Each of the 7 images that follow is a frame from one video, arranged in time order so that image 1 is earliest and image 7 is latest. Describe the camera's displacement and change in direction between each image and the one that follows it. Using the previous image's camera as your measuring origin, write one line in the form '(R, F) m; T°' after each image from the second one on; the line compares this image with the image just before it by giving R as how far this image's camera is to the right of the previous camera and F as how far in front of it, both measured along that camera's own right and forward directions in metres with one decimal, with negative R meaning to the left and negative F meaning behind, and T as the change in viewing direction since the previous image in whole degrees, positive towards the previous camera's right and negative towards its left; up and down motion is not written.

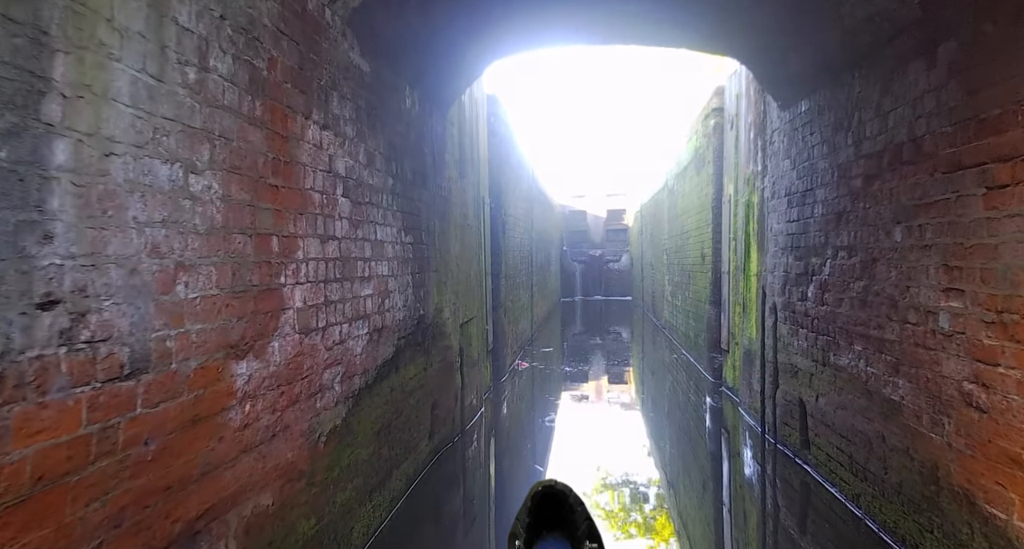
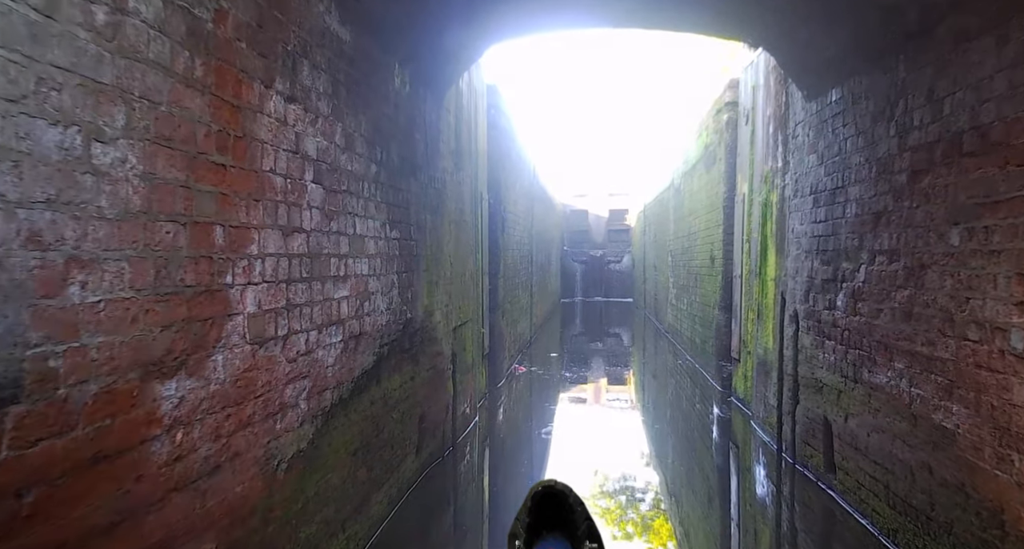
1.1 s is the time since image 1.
(0.0, +0.5) m; 0°
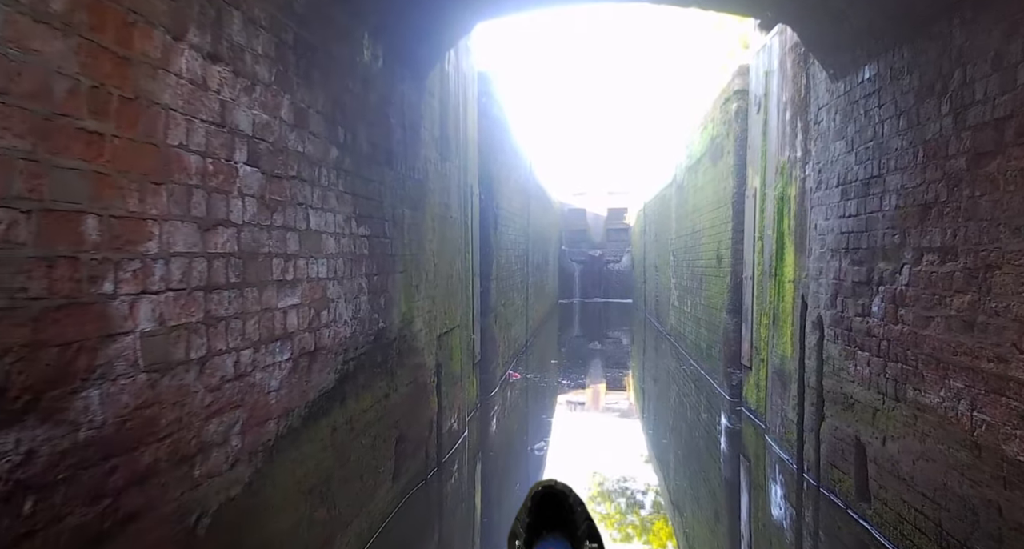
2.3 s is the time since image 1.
(0.0, +0.5) m; 0°
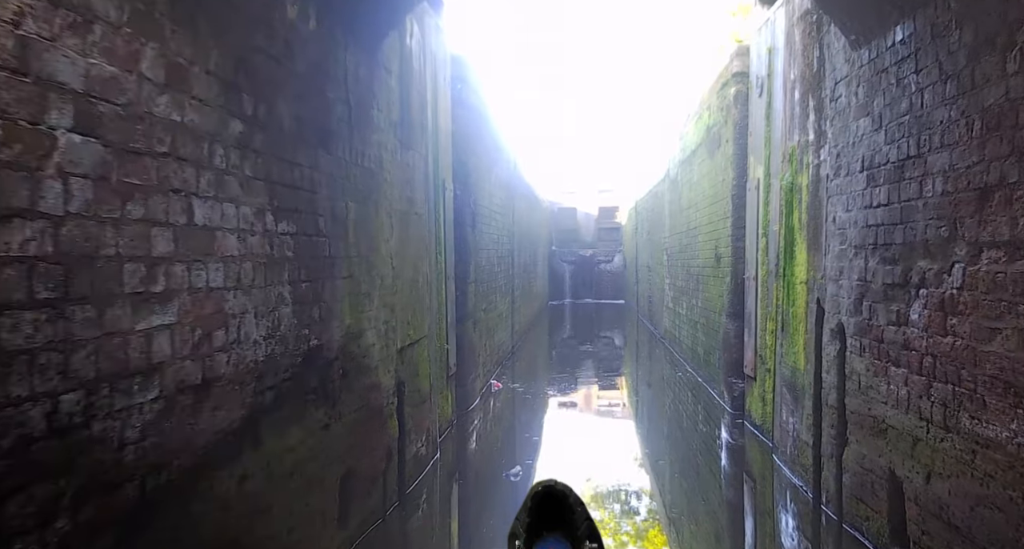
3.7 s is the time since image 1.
(+0.1, +0.6) m; +1°
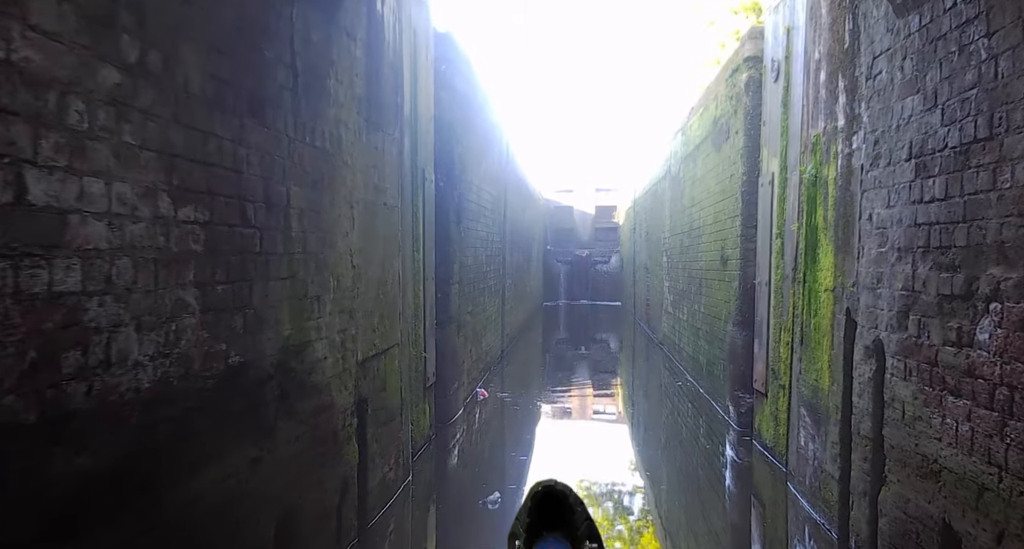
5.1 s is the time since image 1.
(+0.1, +0.6) m; 0°
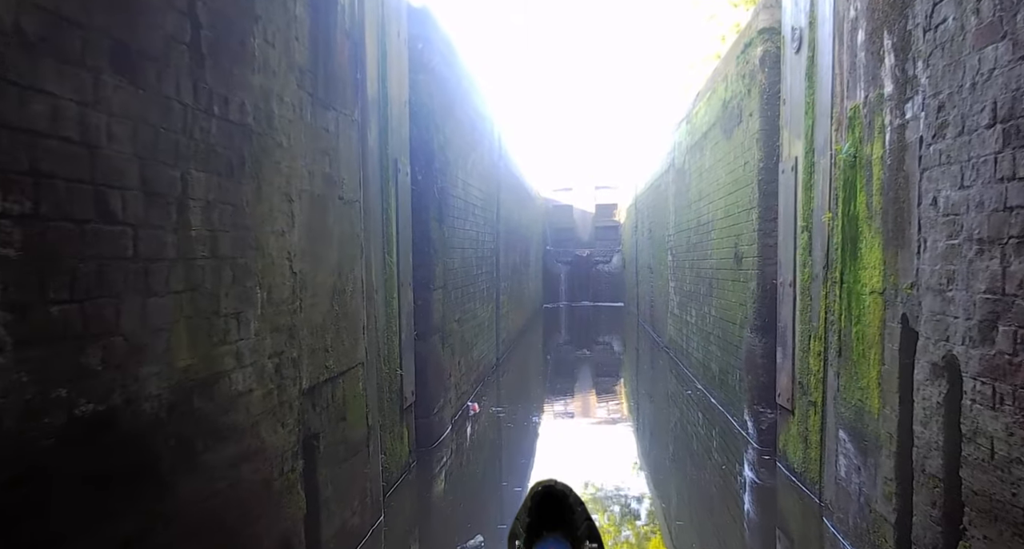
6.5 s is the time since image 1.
(+0.1, +0.7) m; 0°
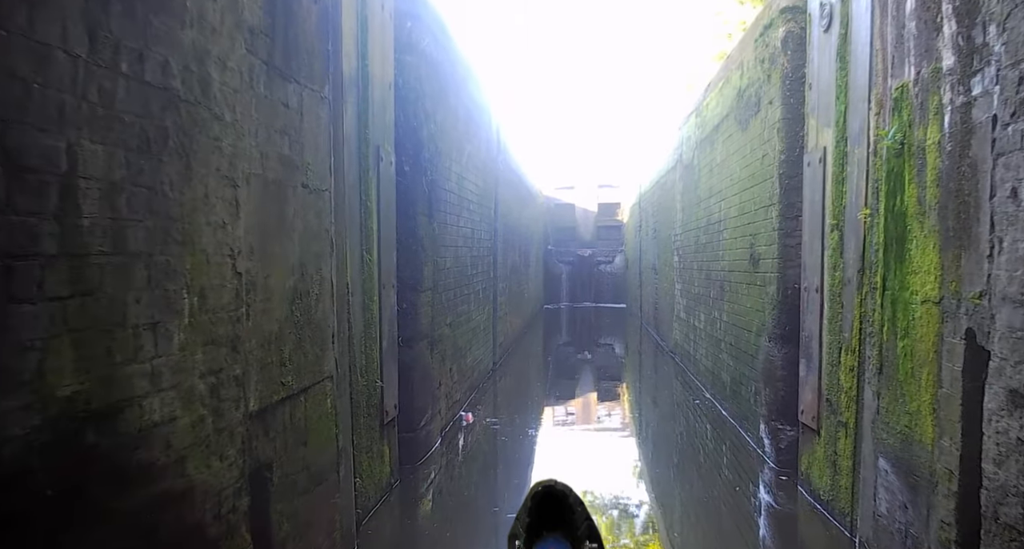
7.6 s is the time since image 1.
(0.0, +0.5) m; 0°
